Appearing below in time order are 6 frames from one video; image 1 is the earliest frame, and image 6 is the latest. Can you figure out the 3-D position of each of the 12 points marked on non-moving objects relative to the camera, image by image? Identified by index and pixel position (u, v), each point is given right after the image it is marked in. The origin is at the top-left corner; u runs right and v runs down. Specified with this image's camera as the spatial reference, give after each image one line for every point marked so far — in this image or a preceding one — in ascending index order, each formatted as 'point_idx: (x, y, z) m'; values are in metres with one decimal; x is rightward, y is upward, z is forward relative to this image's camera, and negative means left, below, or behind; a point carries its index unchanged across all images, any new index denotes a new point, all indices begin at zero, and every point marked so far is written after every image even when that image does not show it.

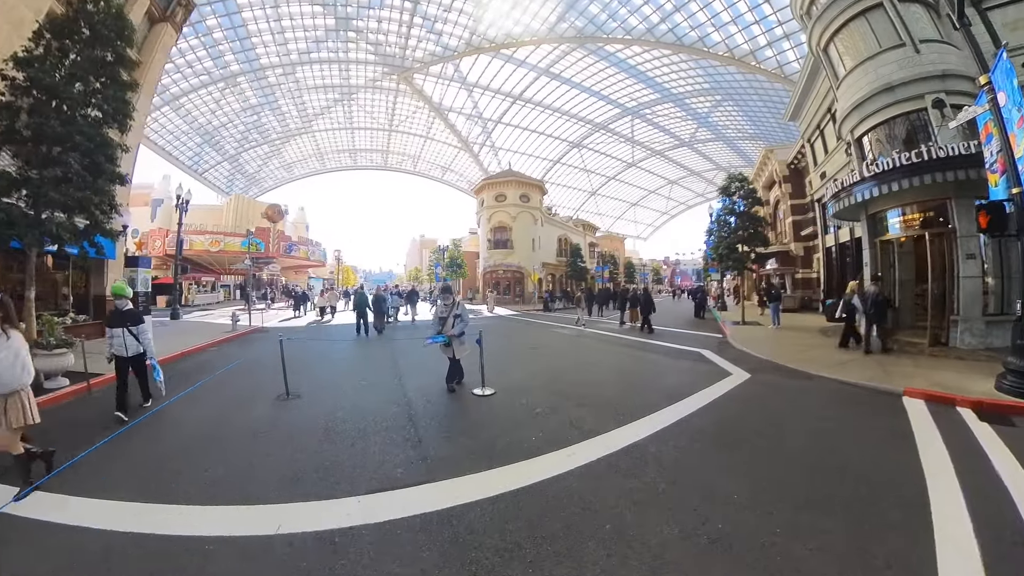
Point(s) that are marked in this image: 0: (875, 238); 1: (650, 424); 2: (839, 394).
0: (+9.5, +1.3, +12.6) m
1: (+1.2, -1.2, +4.3) m
2: (+4.2, -1.3, +6.3) m
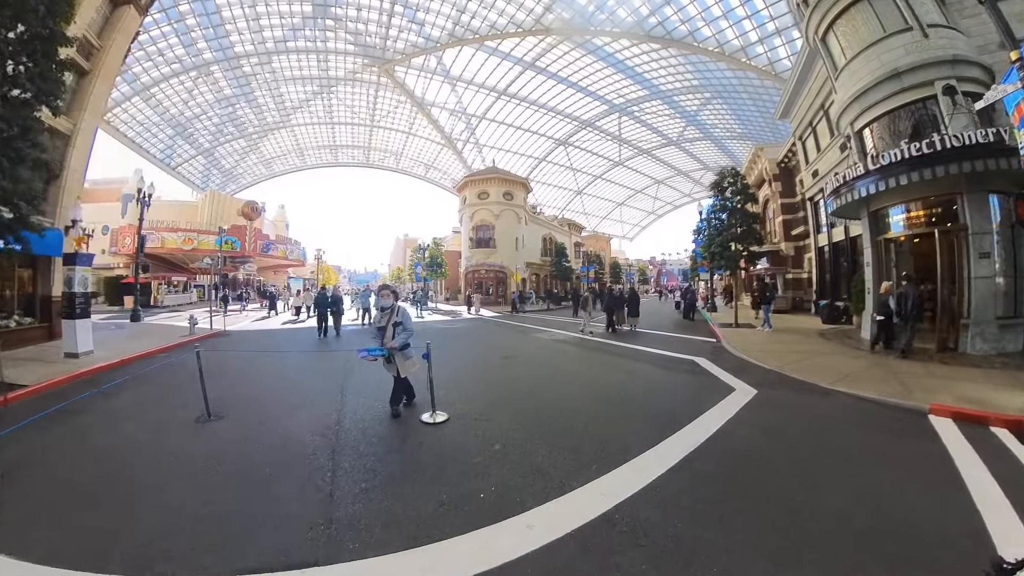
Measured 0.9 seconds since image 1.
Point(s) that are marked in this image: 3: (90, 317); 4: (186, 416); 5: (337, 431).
0: (+8.9, +1.3, +11.8) m
1: (+0.8, -1.2, +3.3) m
2: (+3.8, -1.4, +5.4) m
3: (-10.7, -0.7, +12.6) m
4: (-3.9, -1.5, +5.9) m
5: (-1.7, -1.3, +4.7) m
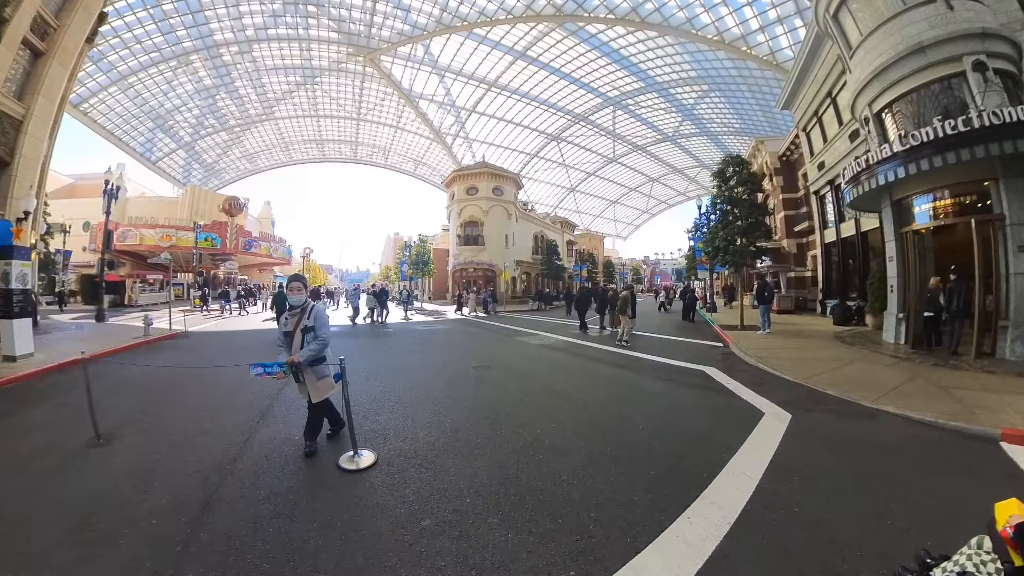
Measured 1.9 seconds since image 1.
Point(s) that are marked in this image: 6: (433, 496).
0: (+8.5, +1.3, +10.7) m
1: (+0.6, -1.2, +2.1) m
2: (+3.4, -1.3, +4.2) m
3: (-11.1, -0.7, +11.2) m
4: (-4.2, -1.4, +4.6) m
5: (-2.0, -1.3, +3.4) m
6: (-0.4, -1.2, +2.7) m
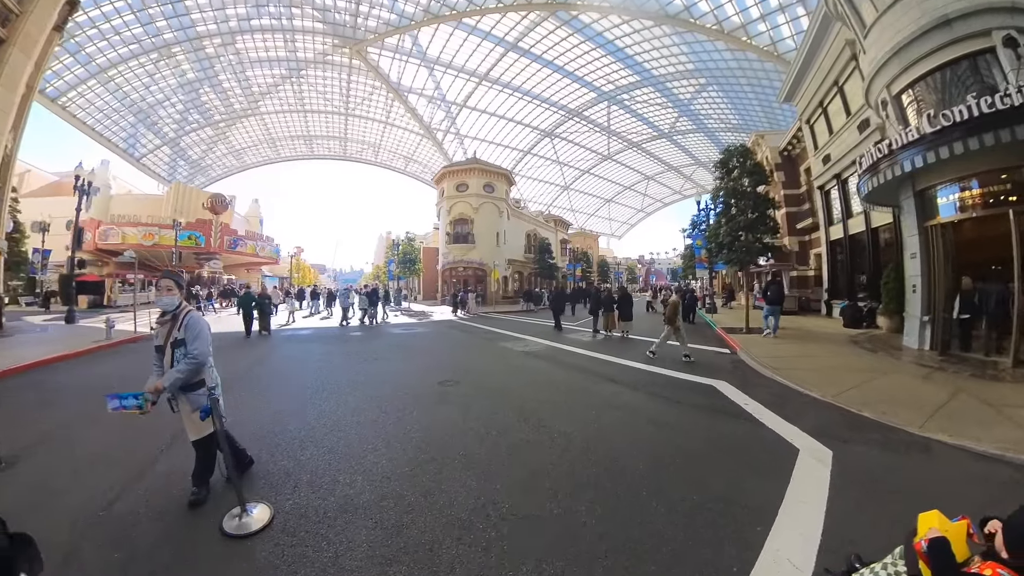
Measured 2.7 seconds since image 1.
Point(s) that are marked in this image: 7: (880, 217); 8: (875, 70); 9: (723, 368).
0: (+8.2, +1.3, +9.8) m
1: (+0.3, -1.1, +1.2) m
2: (+3.2, -1.3, +3.3) m
3: (-11.4, -0.6, +10.1) m
4: (-4.4, -1.4, +3.7) m
5: (-2.2, -1.3, +2.4) m
6: (-0.7, -1.1, +1.8) m
7: (+10.2, +2.0, +13.6) m
8: (+8.1, +4.8, +10.9) m
9: (+3.0, -1.2, +6.8) m
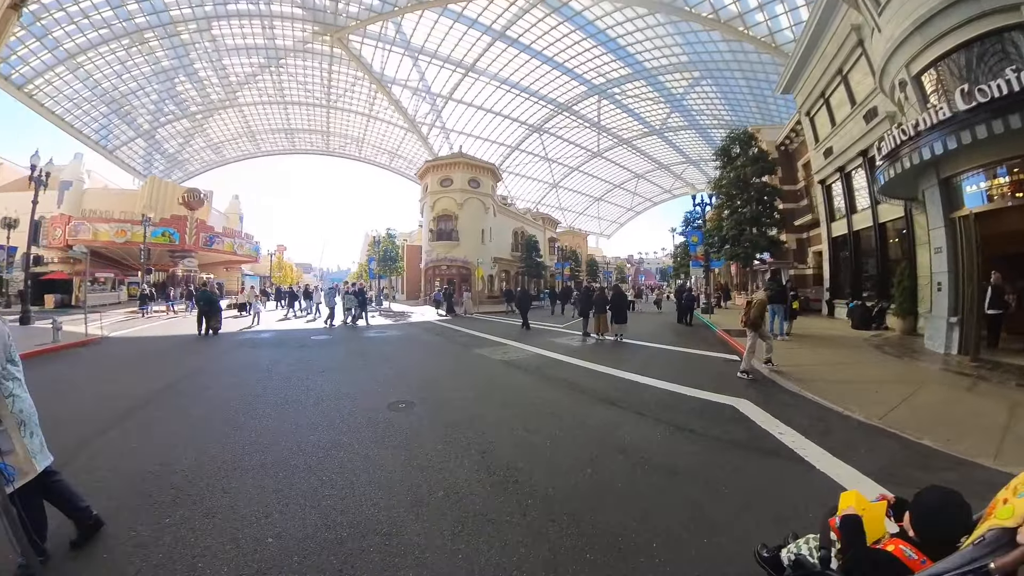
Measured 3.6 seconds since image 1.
0: (+7.9, +1.3, +9.0) m
1: (+0.2, -1.1, +0.2) m
2: (+3.0, -1.3, +2.3) m
3: (-11.7, -0.6, +8.9) m
4: (-4.6, -1.4, +2.5) m
5: (-2.4, -1.2, +1.4) m
6: (-0.8, -1.1, +0.7) m
7: (+9.8, +2.0, +12.8) m
8: (+7.8, +4.8, +10.1) m
9: (+2.7, -1.1, +5.9) m
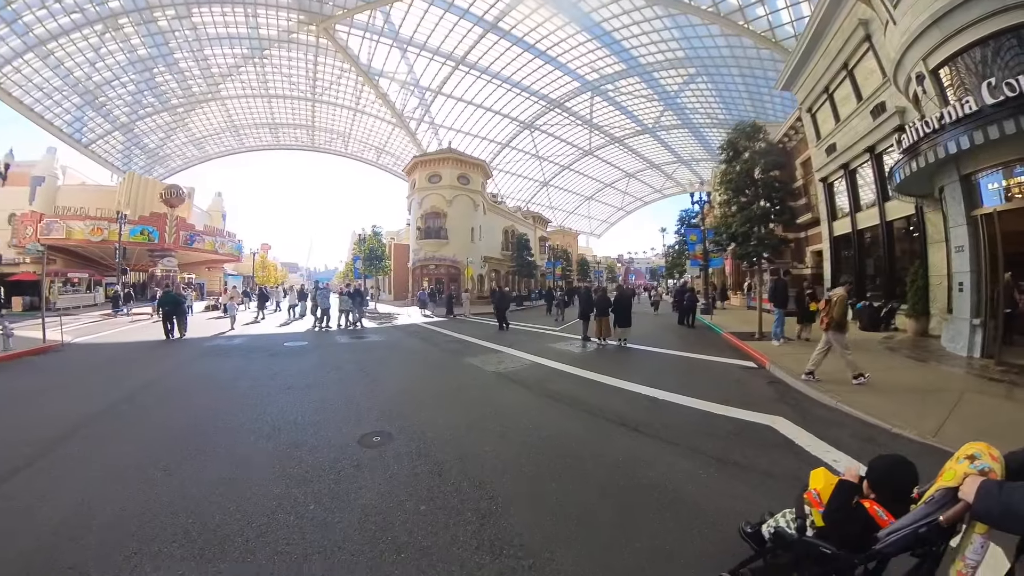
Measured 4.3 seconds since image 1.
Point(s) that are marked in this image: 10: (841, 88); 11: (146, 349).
0: (+7.8, +1.3, +8.5) m
1: (+0.3, -1.1, -0.5) m
2: (+3.1, -1.3, +1.7) m
3: (-11.8, -0.6, +7.9) m
4: (-4.6, -1.4, +1.7) m
5: (-2.3, -1.3, +0.6) m
6: (-0.7, -1.1, 0.0) m
7: (+9.6, +2.0, +12.3) m
8: (+7.6, +4.8, +9.6) m
9: (+2.6, -1.1, +5.3) m
10: (+9.7, +5.9, +14.5) m
11: (-7.5, -1.3, +10.1) m
